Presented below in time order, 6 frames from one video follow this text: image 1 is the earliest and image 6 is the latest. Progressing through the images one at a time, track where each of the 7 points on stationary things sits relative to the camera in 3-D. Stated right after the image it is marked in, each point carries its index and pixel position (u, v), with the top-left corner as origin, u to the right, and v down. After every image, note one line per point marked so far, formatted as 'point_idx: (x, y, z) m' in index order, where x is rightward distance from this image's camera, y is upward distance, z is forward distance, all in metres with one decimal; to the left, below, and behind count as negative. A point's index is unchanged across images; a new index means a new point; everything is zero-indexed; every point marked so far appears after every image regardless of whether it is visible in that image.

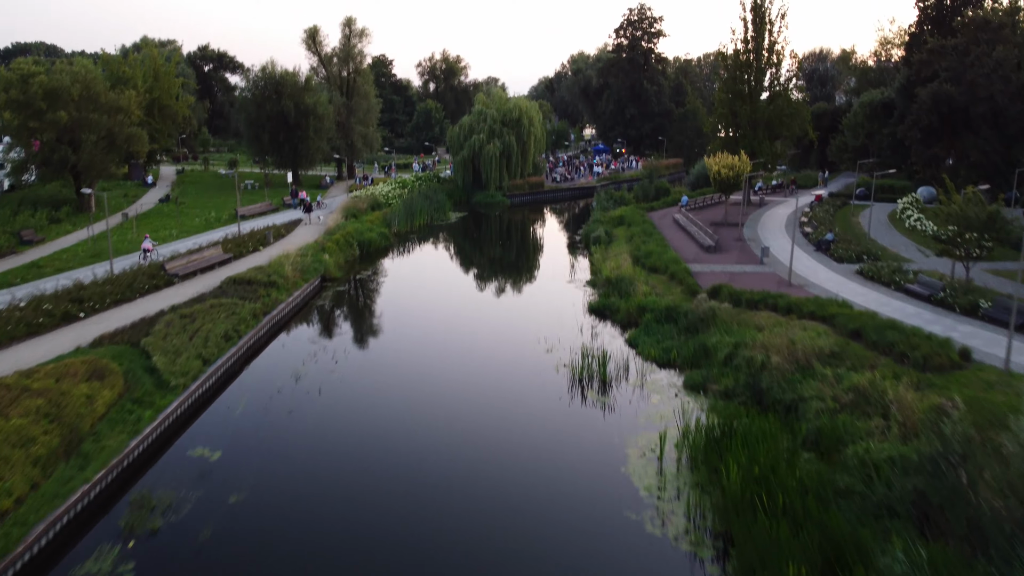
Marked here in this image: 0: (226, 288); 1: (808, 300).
0: (-6.5, 0.0, +18.4) m
1: (+6.1, -0.2, +16.6) m
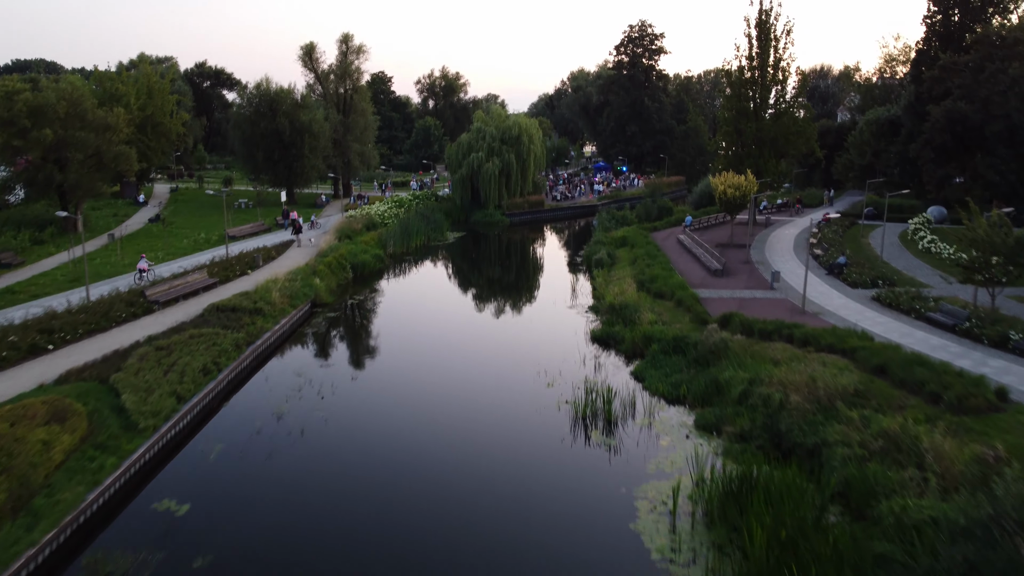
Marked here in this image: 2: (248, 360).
0: (-6.6, -0.6, +17.4) m
1: (+6.1, -0.8, +15.6) m
2: (-5.4, -1.4, +16.5) m
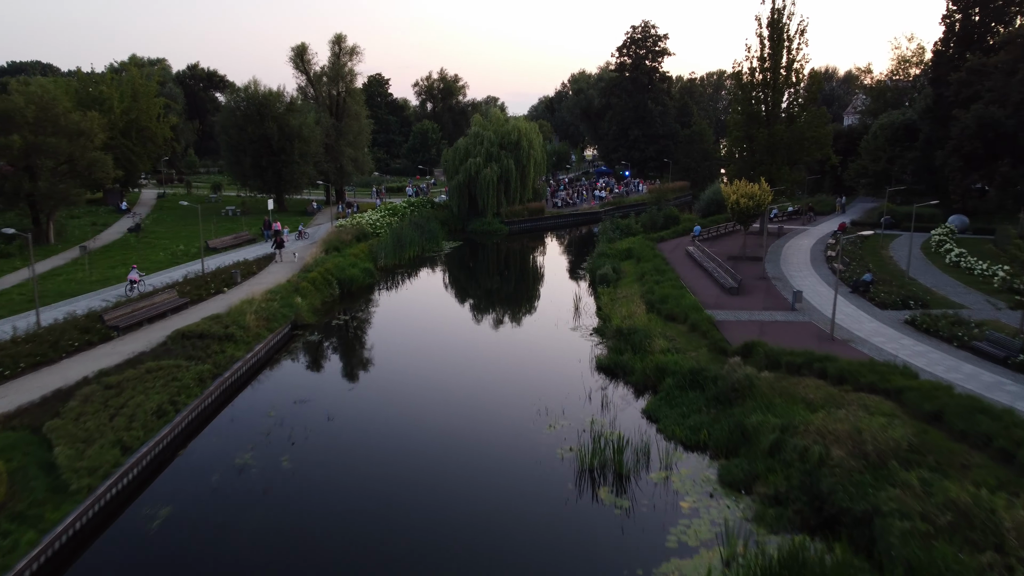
0: (-6.6, -1.1, +15.6) m
1: (+6.0, -1.3, +13.8) m
2: (-5.4, -1.9, +14.7) m
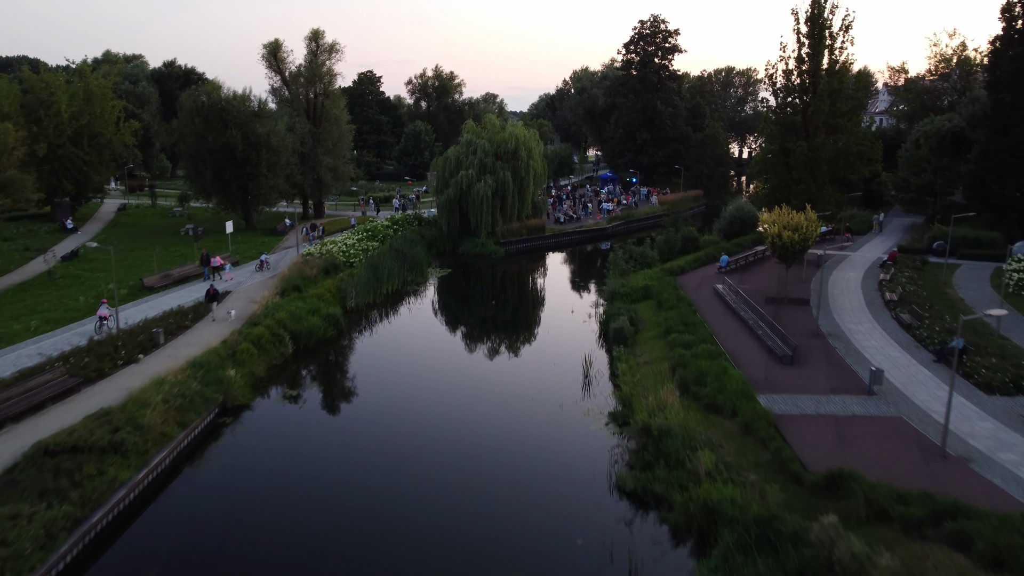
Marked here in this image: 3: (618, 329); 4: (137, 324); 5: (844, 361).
0: (-6.8, -2.5, +11.1) m
1: (+5.9, -2.8, +9.3) m
2: (-5.6, -3.4, +10.2) m
3: (+2.6, -1.0, +19.7) m
4: (-8.5, -0.8, +18.3) m
5: (+6.9, -1.5, +16.8) m
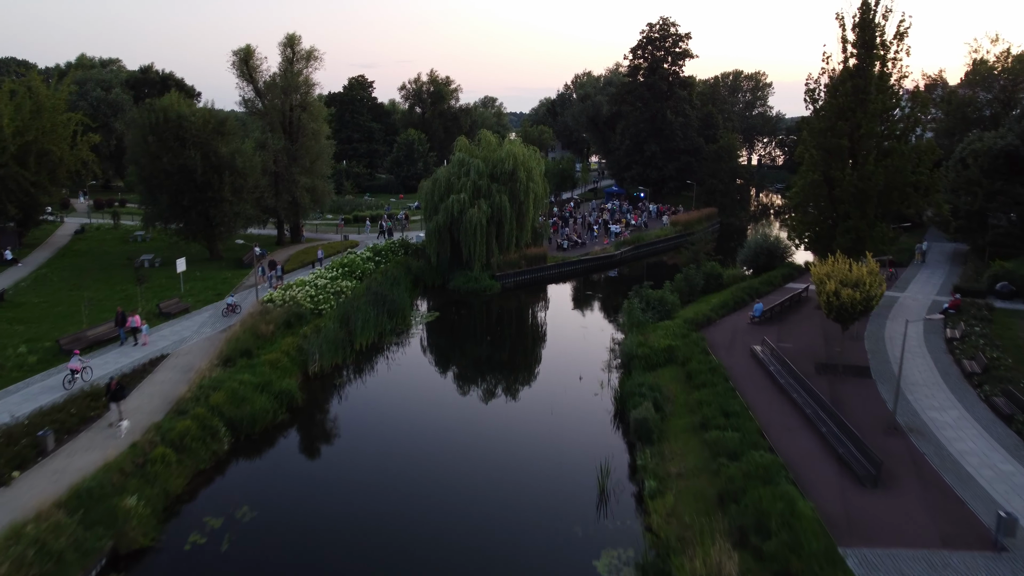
0: (-6.9, -4.1, +7.0) m
1: (+5.7, -4.3, +5.2) m
2: (-5.7, -4.9, +6.1) m
3: (+2.5, -2.5, +15.6) m
4: (-8.6, -2.3, +14.2) m
5: (+6.8, -3.0, +12.7) m
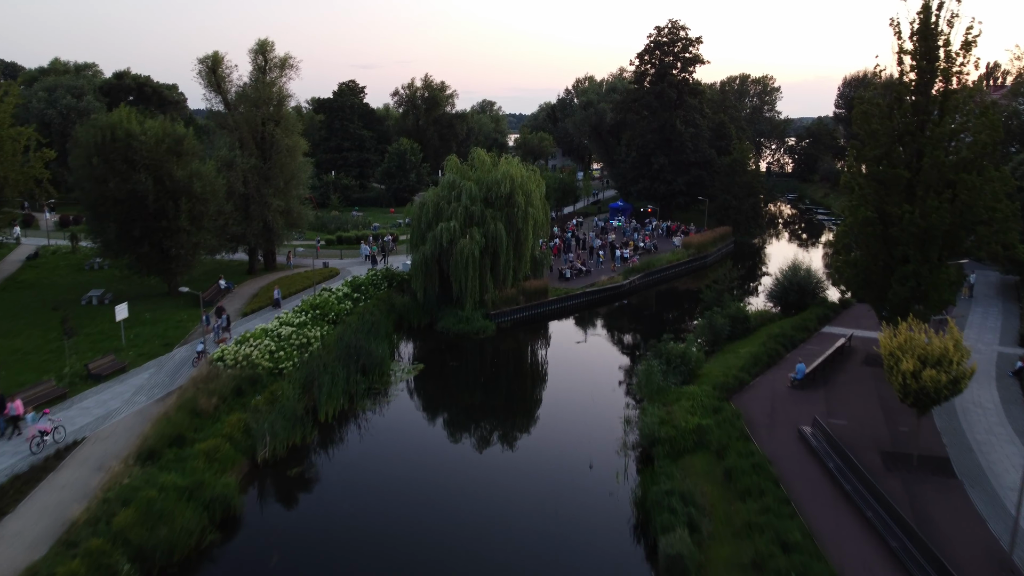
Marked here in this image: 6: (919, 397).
0: (-7.0, -5.4, +3.3) m
1: (+5.6, -5.7, +1.5) m
2: (-5.8, -6.3, +2.4) m
3: (+2.4, -3.9, +11.9) m
4: (-8.7, -3.7, +10.5) m
5: (+6.7, -4.4, +9.0) m
6: (+7.2, -1.8, +14.3) m
